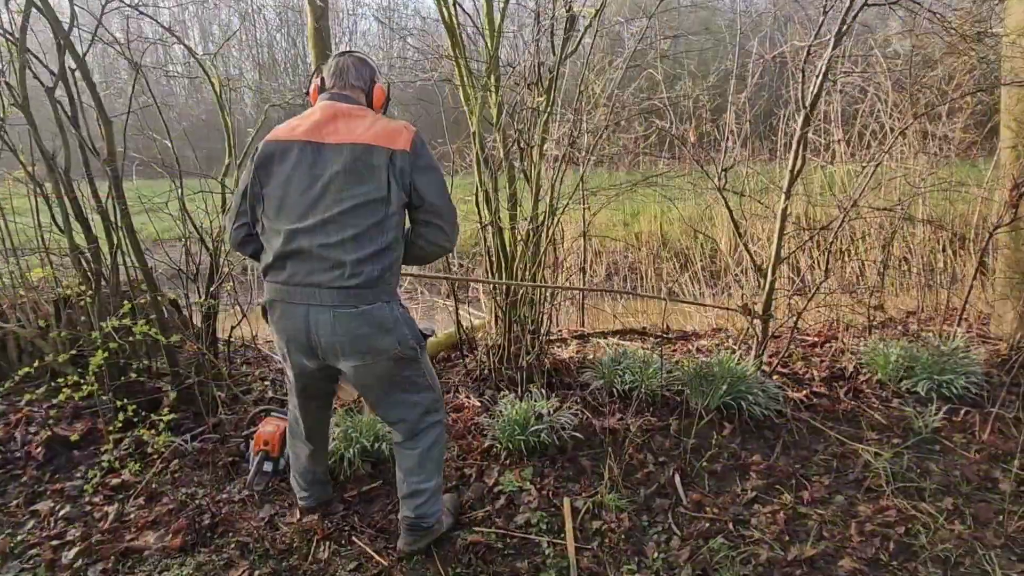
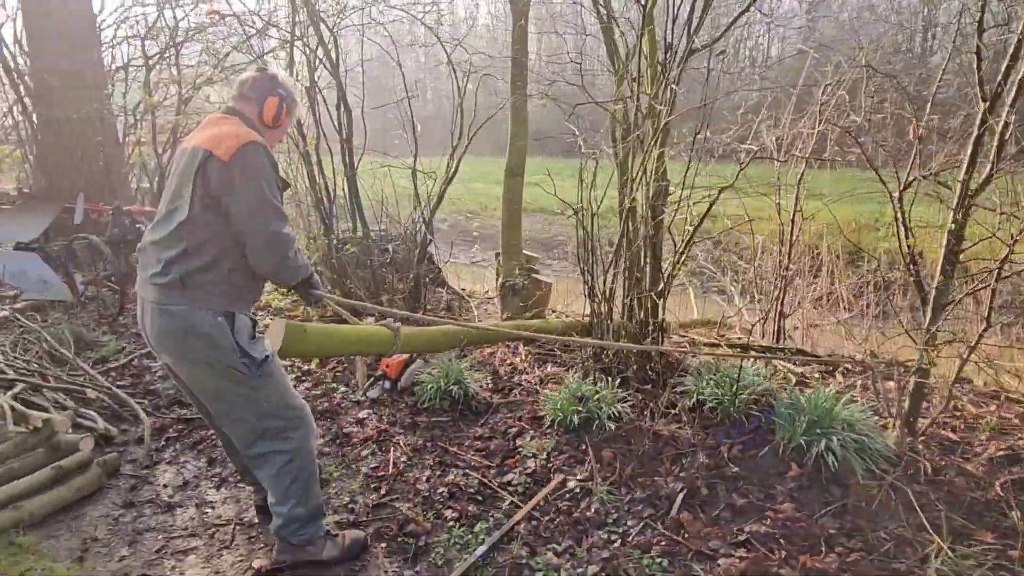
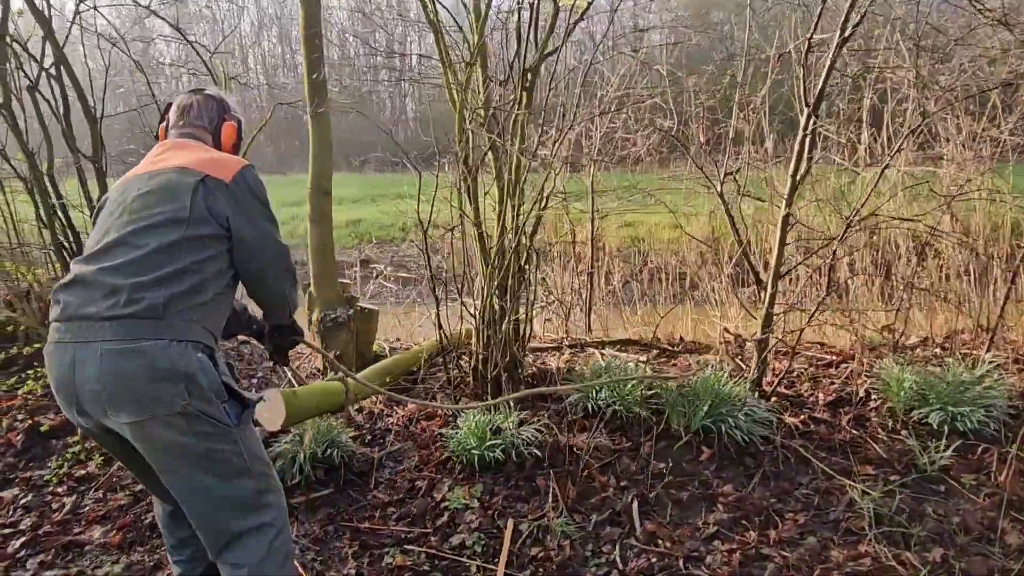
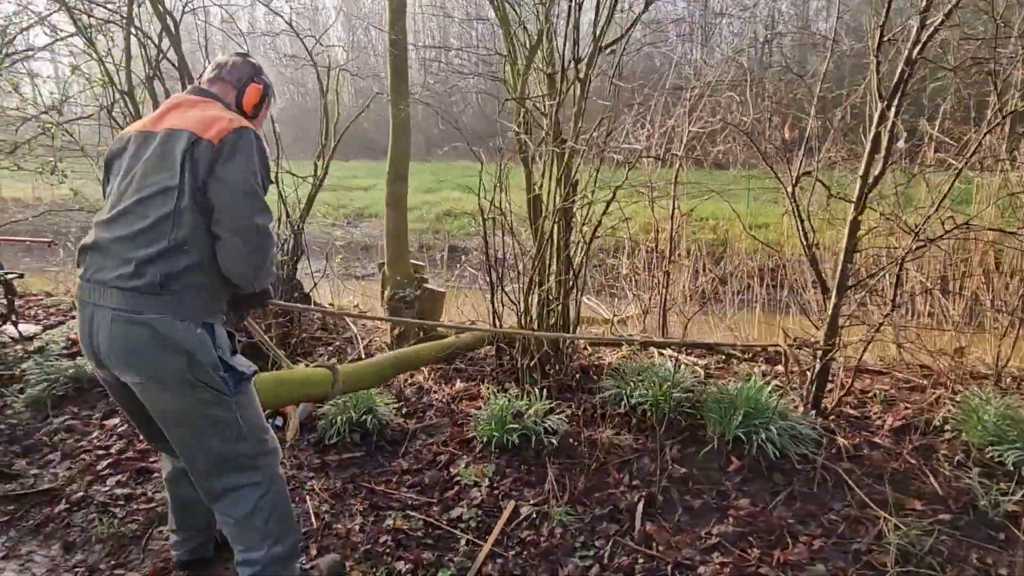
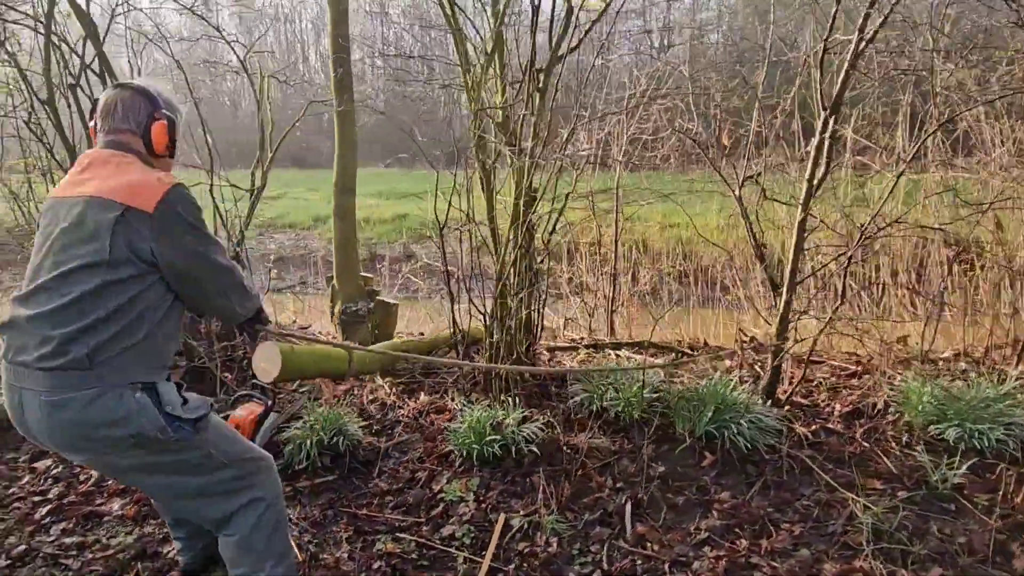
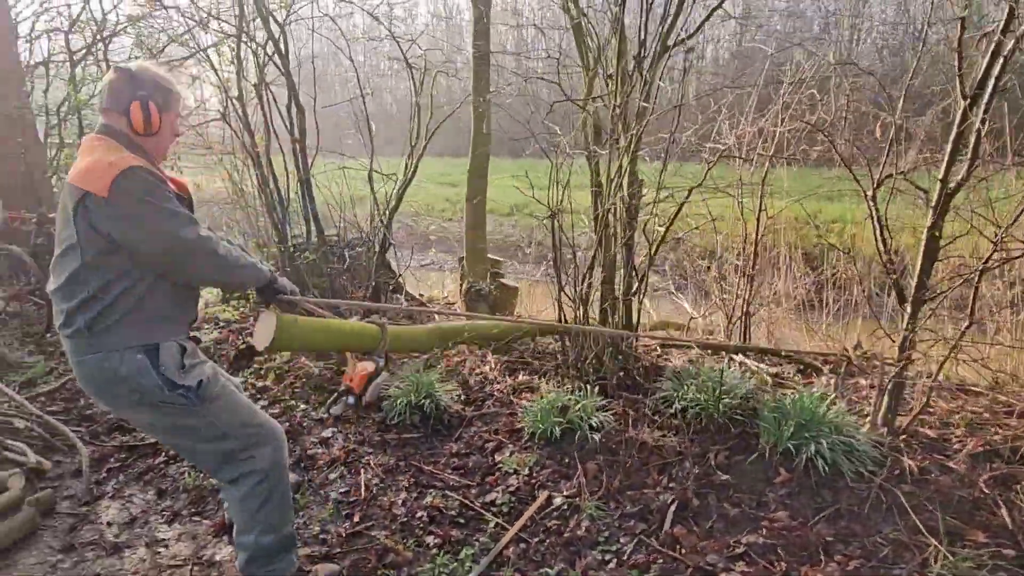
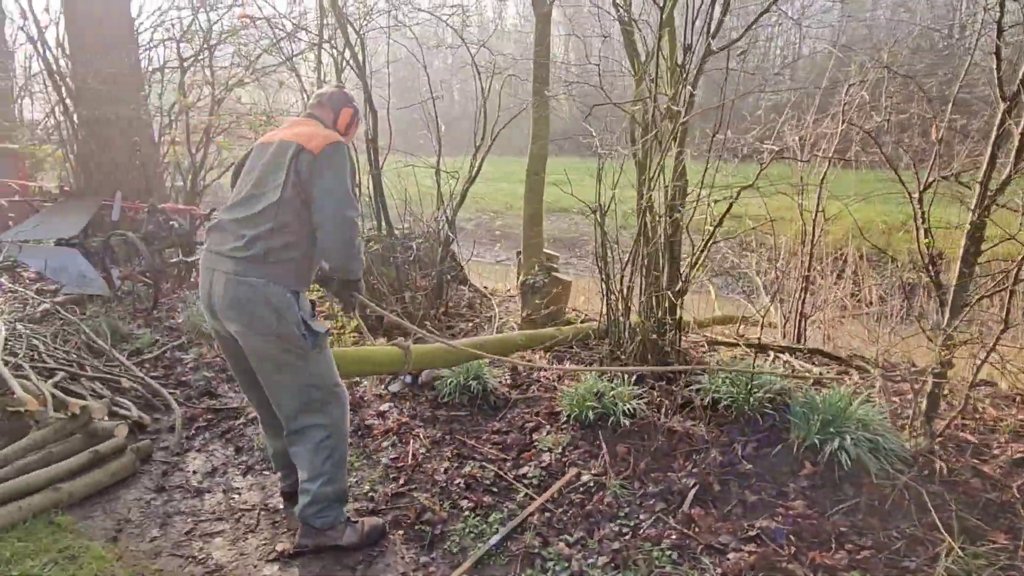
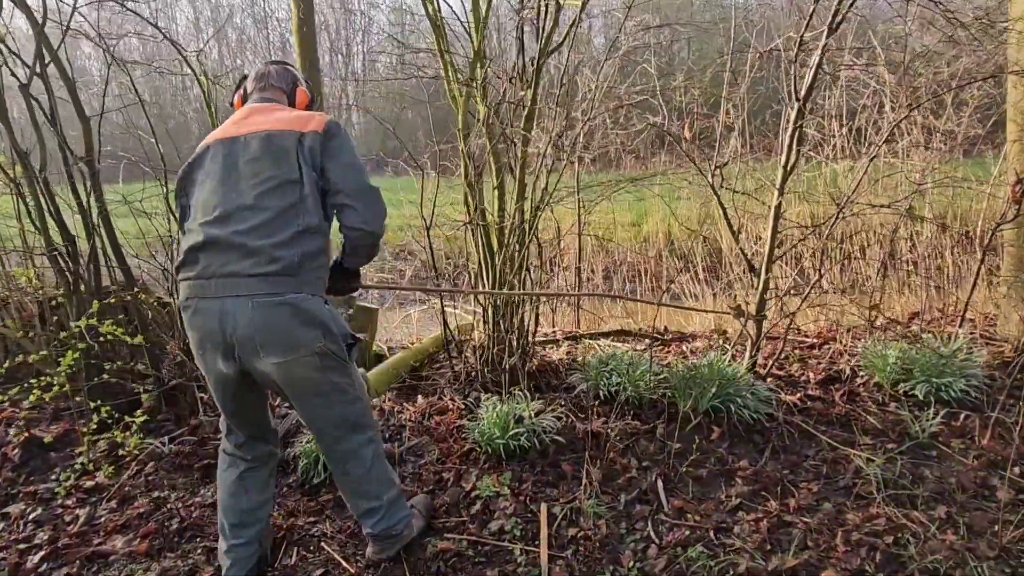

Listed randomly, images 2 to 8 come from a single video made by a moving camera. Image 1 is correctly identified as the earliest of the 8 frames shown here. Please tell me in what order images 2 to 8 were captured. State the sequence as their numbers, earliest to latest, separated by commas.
8, 3, 5, 4, 6, 2, 7
